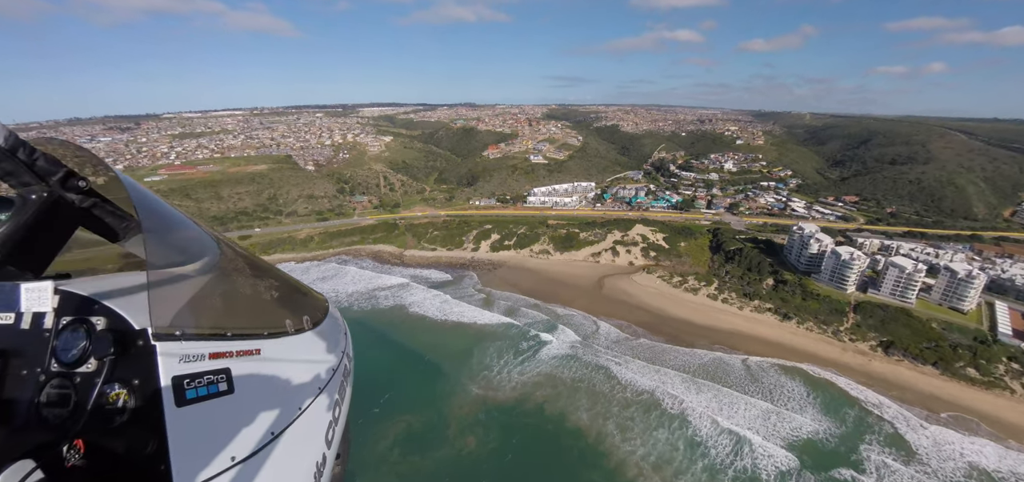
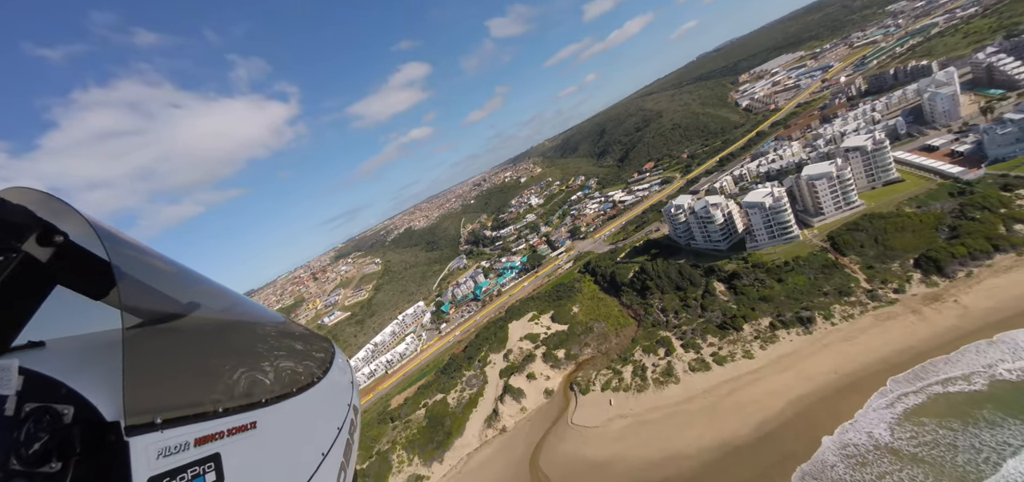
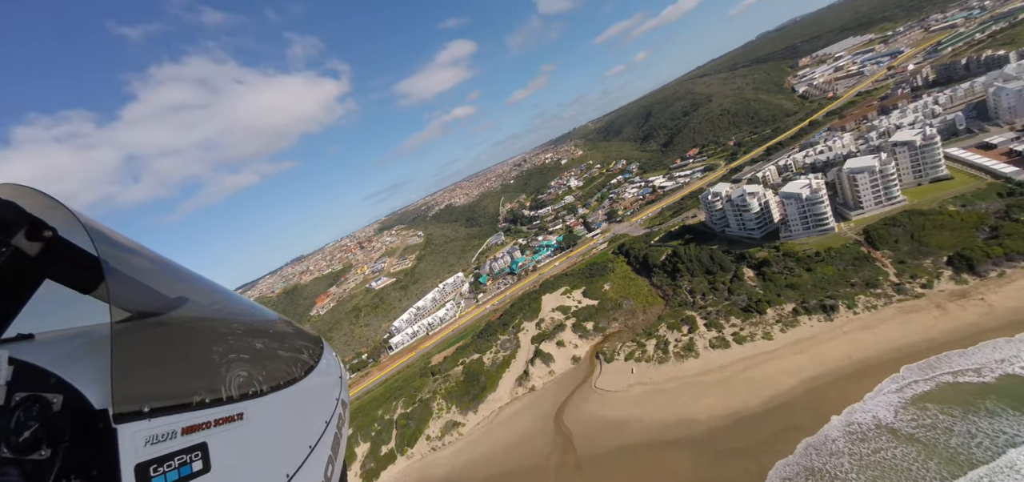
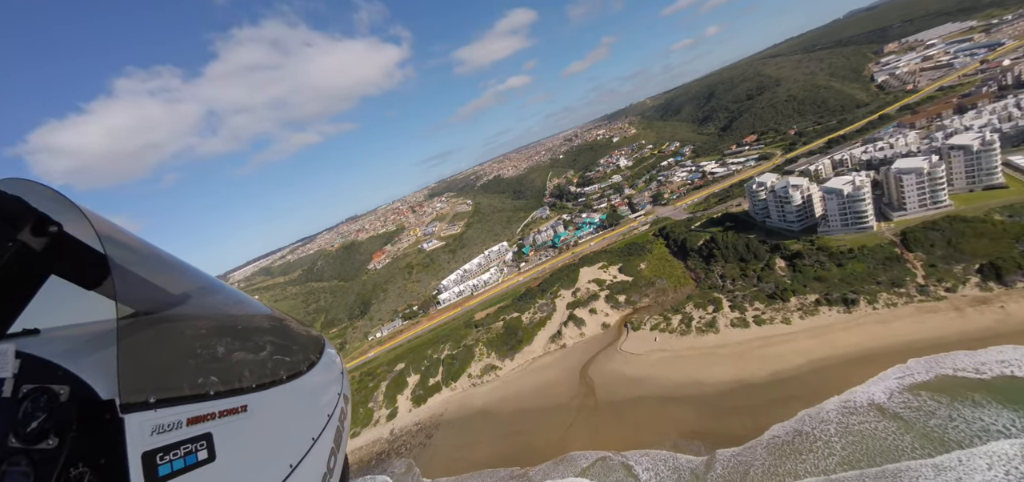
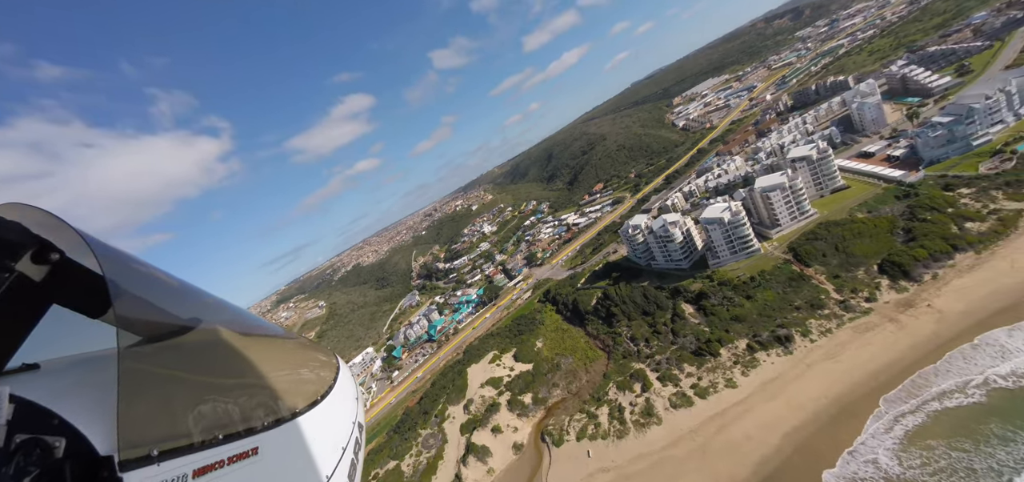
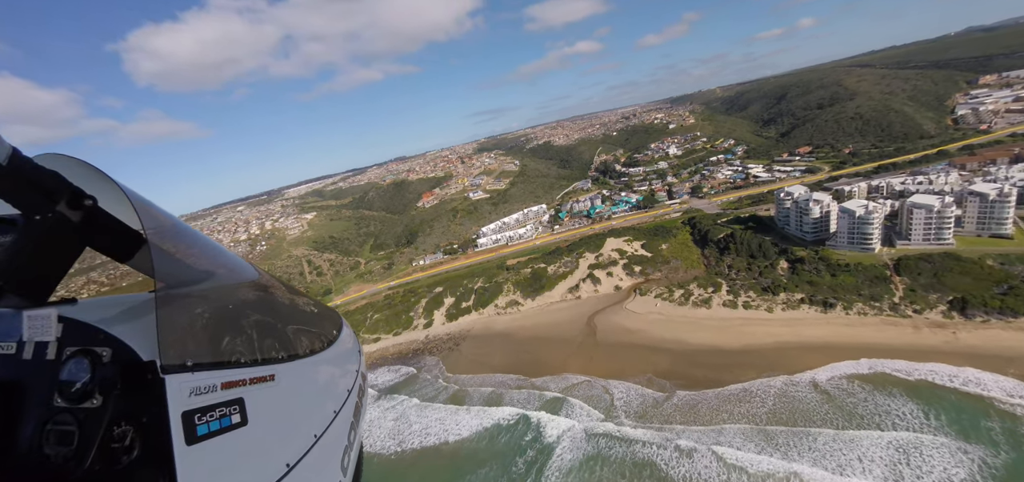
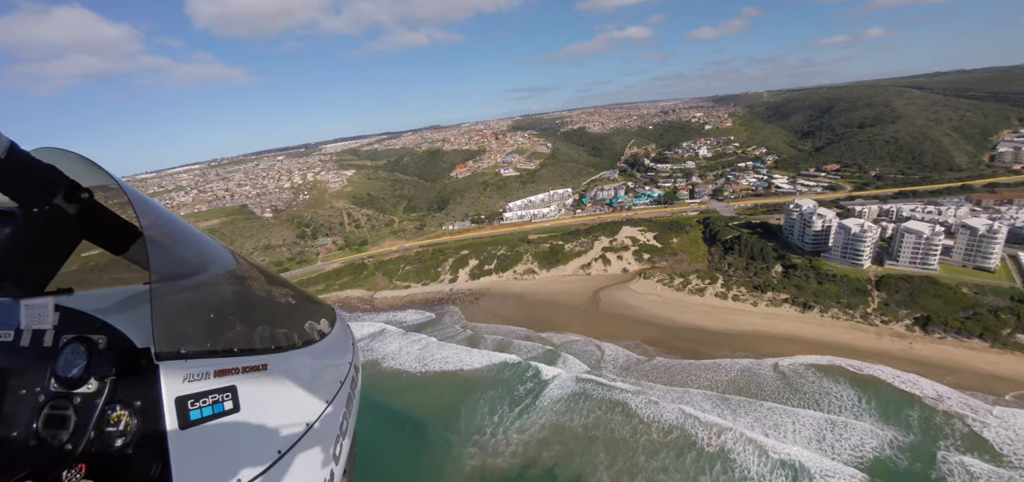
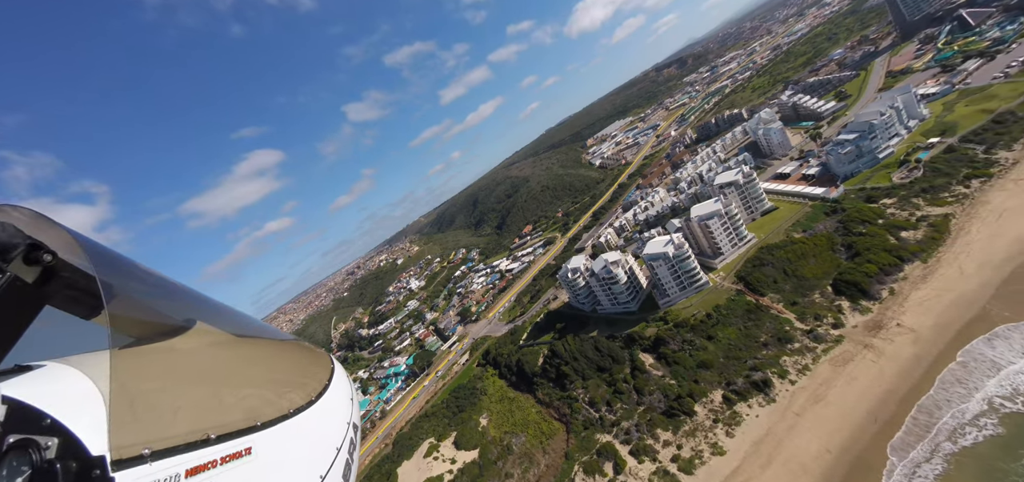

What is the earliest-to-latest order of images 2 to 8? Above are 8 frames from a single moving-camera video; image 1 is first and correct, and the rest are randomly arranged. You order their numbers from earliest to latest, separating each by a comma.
7, 6, 4, 3, 2, 5, 8
